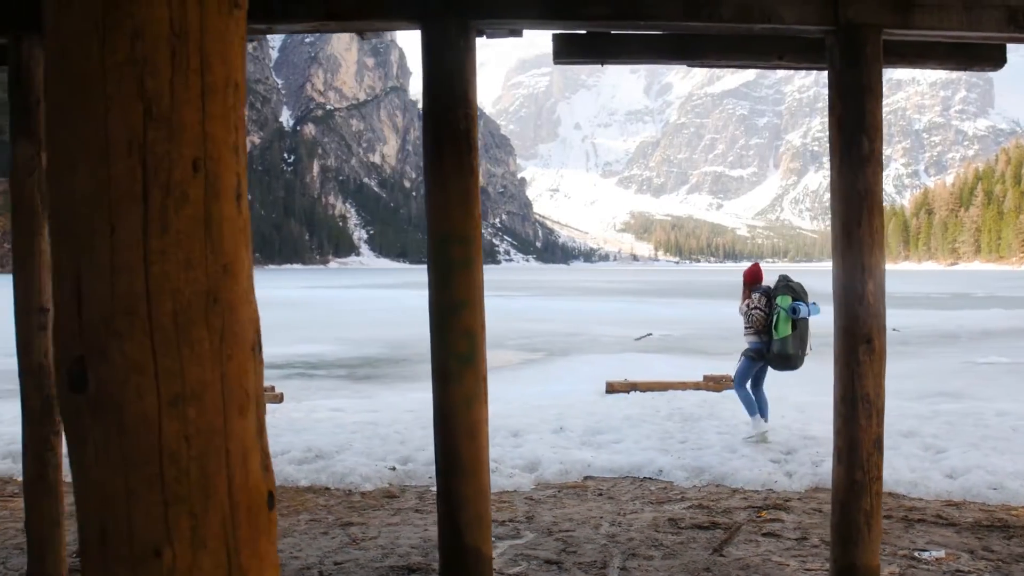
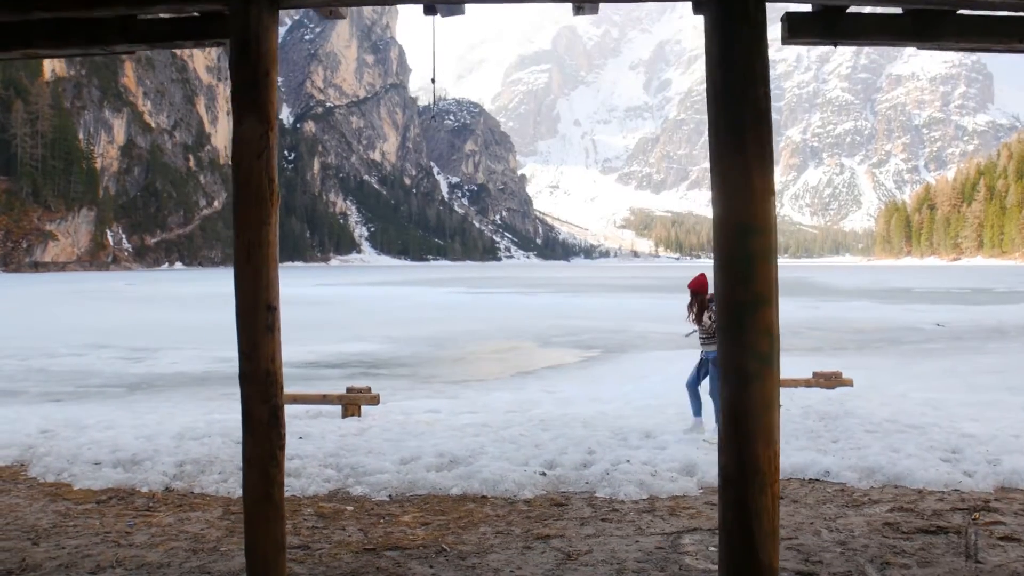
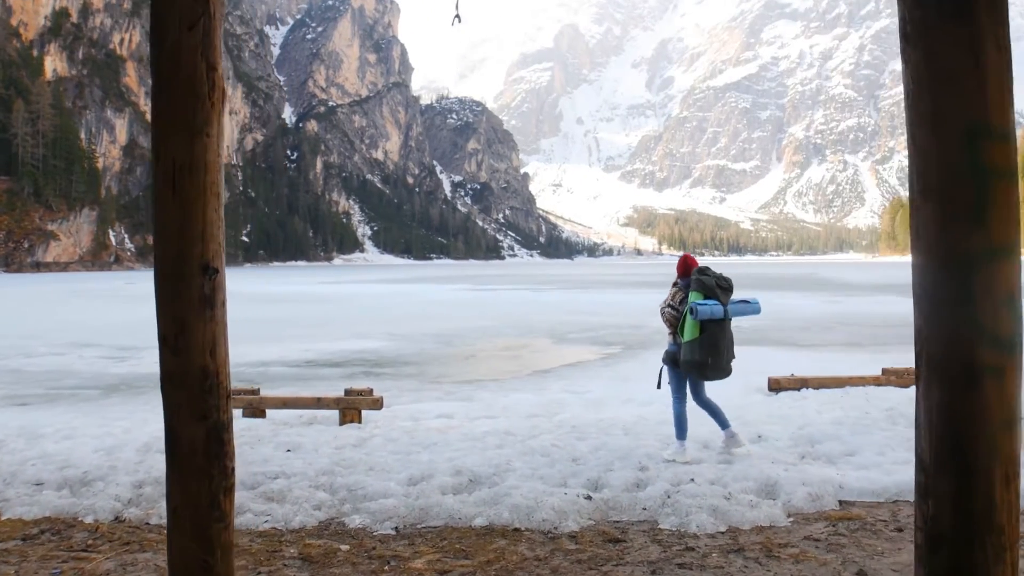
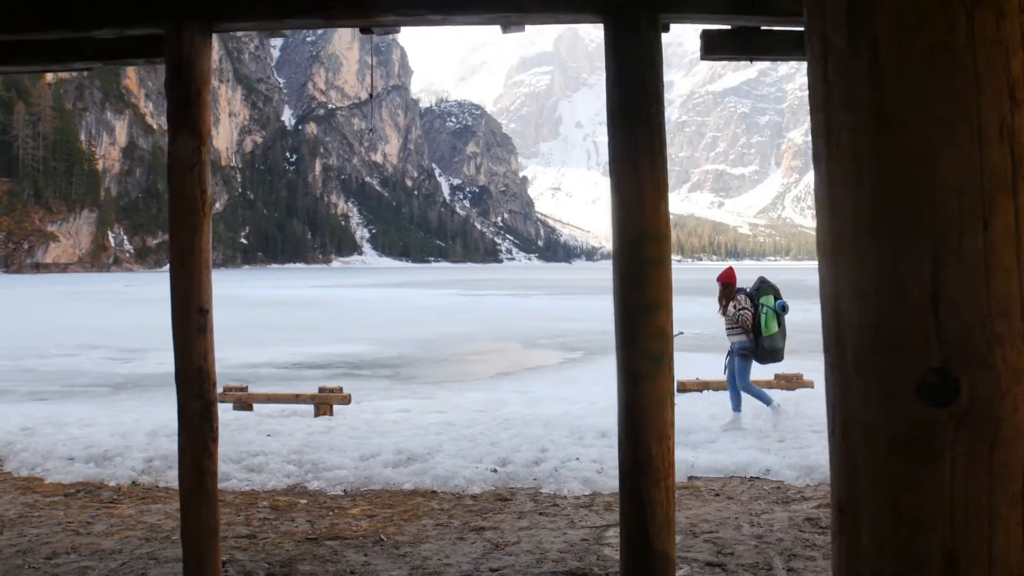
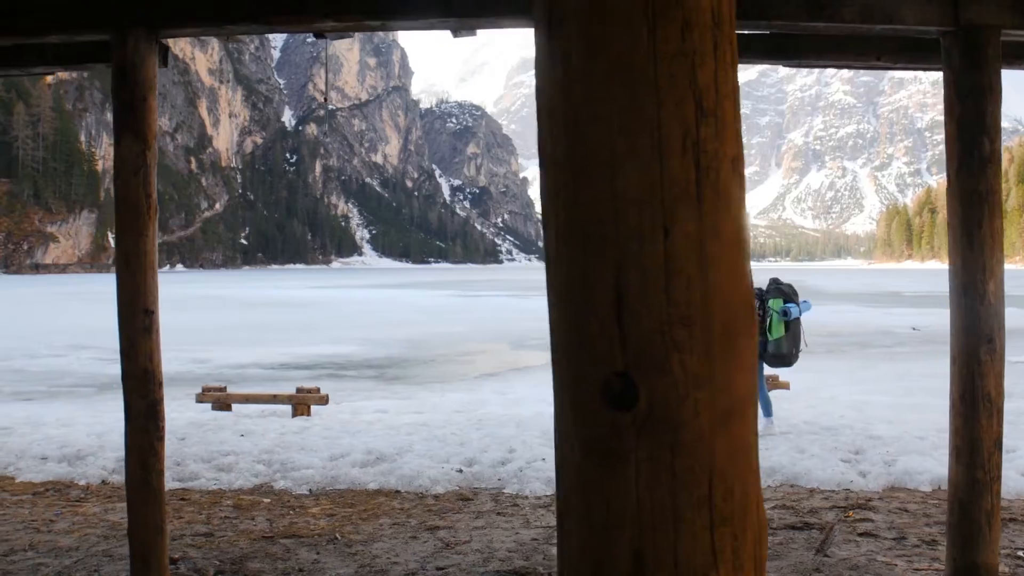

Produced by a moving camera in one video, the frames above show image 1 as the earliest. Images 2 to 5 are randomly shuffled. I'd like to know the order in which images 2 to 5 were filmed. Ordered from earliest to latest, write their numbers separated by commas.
5, 4, 2, 3
